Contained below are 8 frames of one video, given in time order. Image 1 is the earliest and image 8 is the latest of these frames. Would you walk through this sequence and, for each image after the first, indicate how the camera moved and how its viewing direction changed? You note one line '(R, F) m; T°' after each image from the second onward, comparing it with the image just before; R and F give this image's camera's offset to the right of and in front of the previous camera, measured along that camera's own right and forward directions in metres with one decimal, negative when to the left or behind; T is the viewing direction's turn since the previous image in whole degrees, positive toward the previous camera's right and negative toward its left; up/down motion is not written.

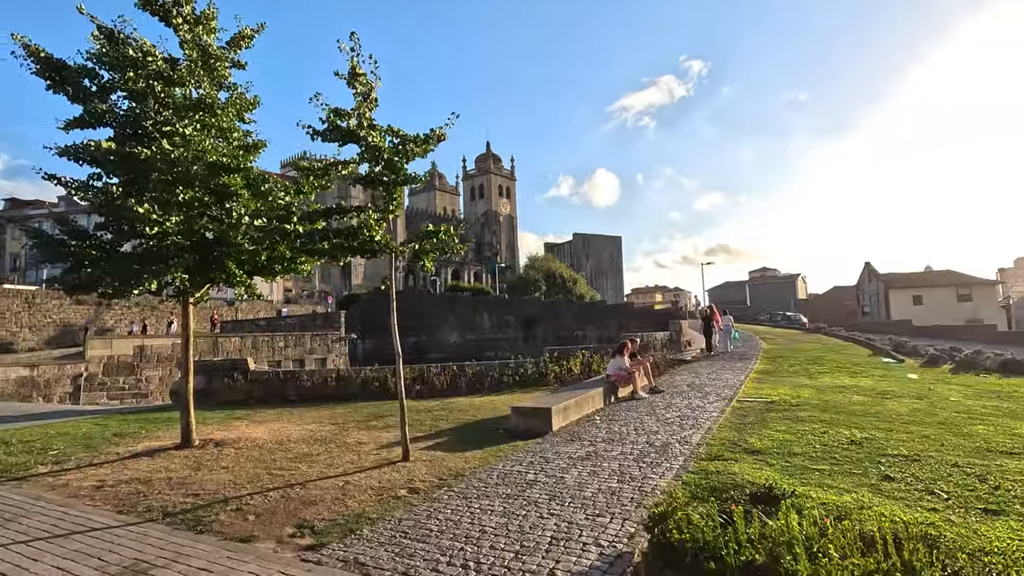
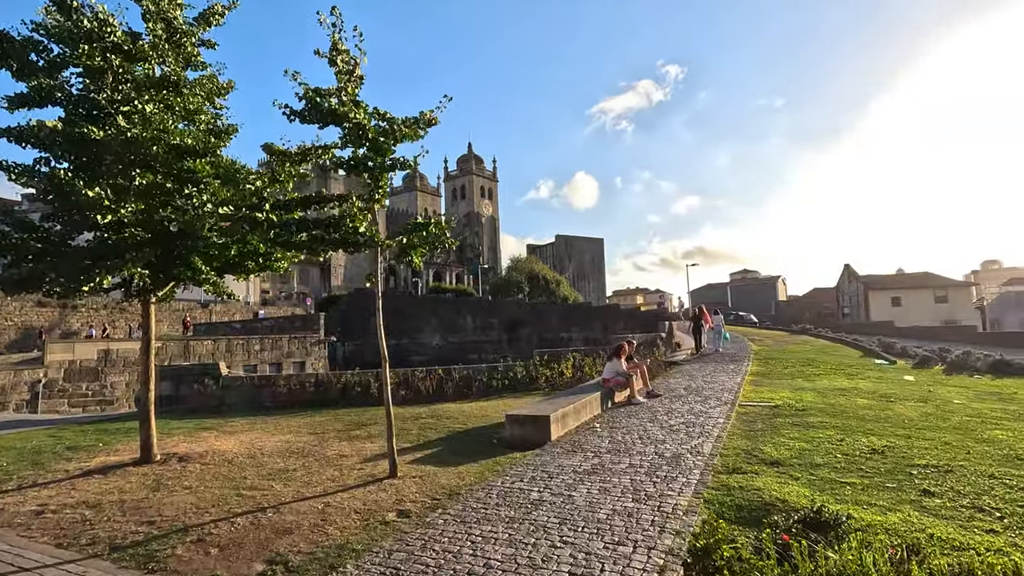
(-0.2, +0.6) m; +2°
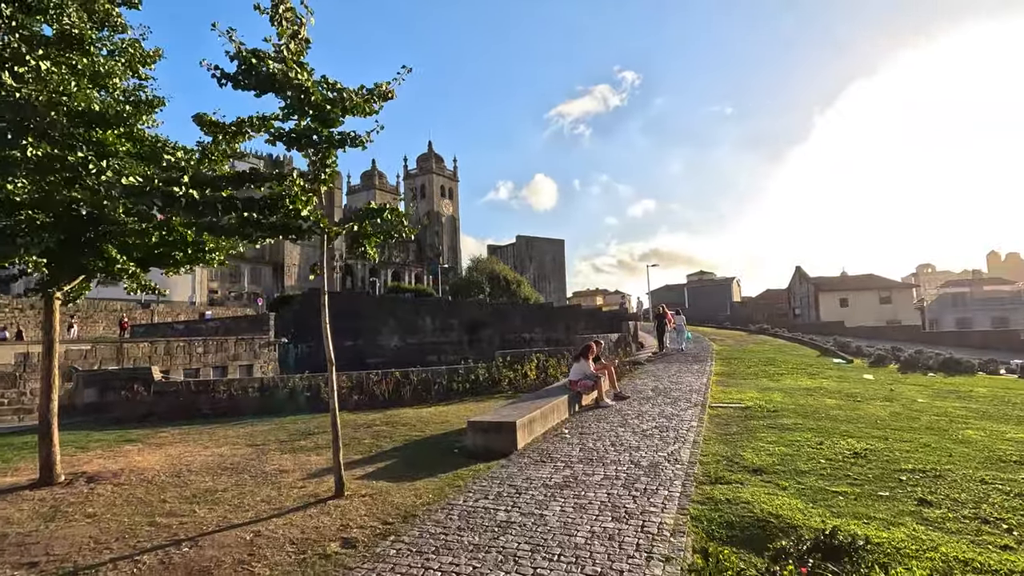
(0.0, +0.6) m; +4°
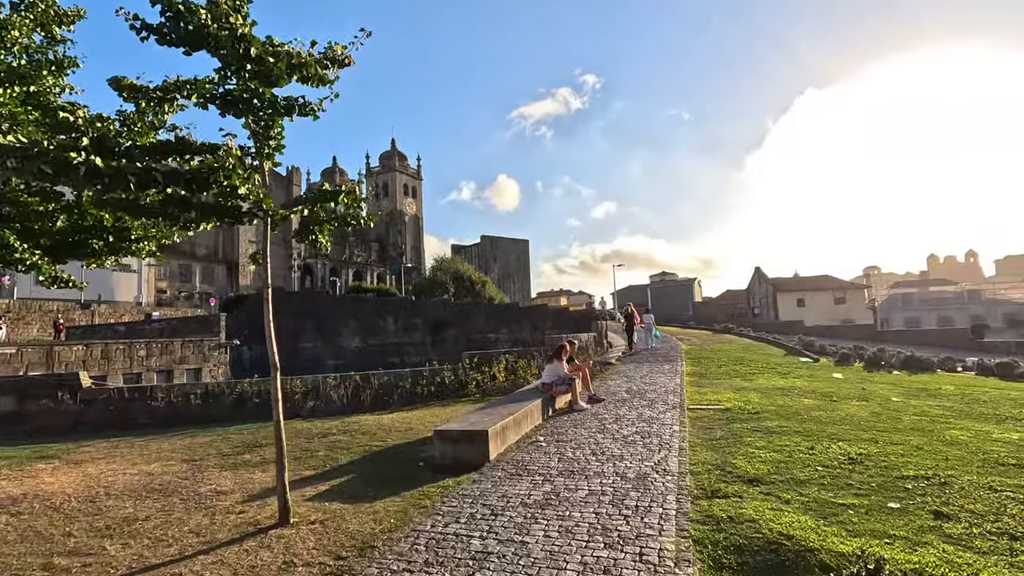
(-0.1, +0.6) m; +4°
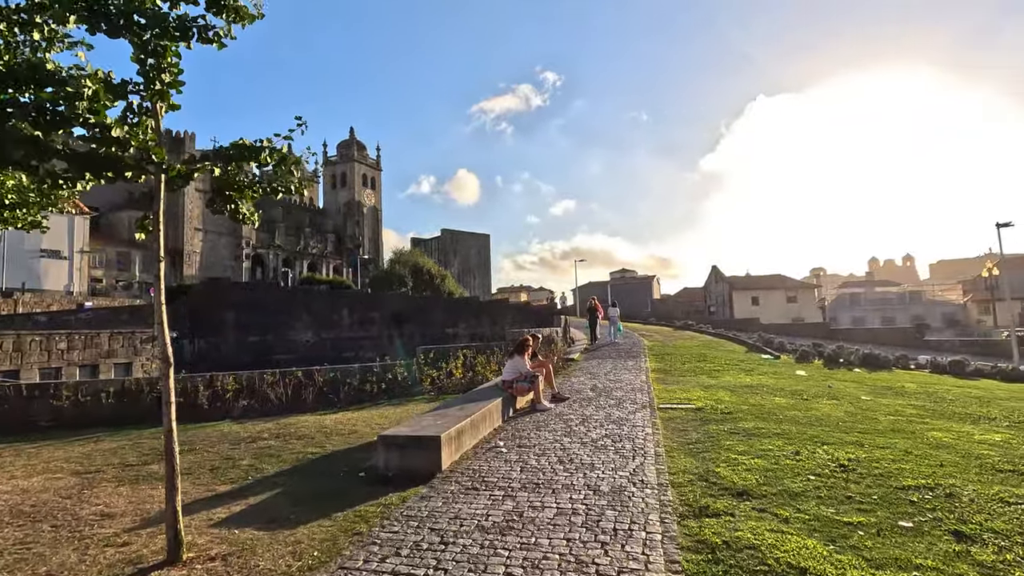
(0.0, +0.8) m; +4°
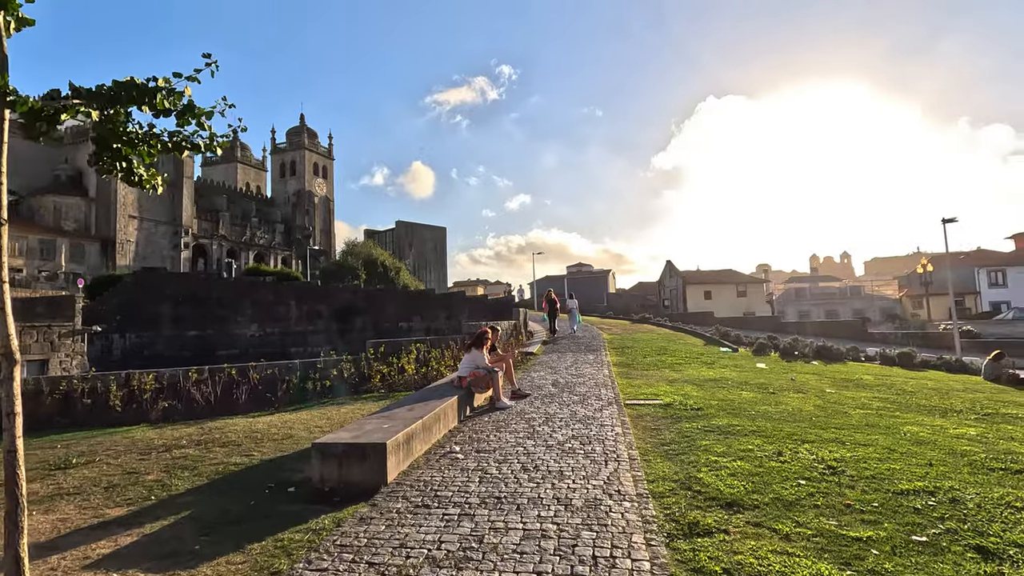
(0.0, +0.7) m; +5°
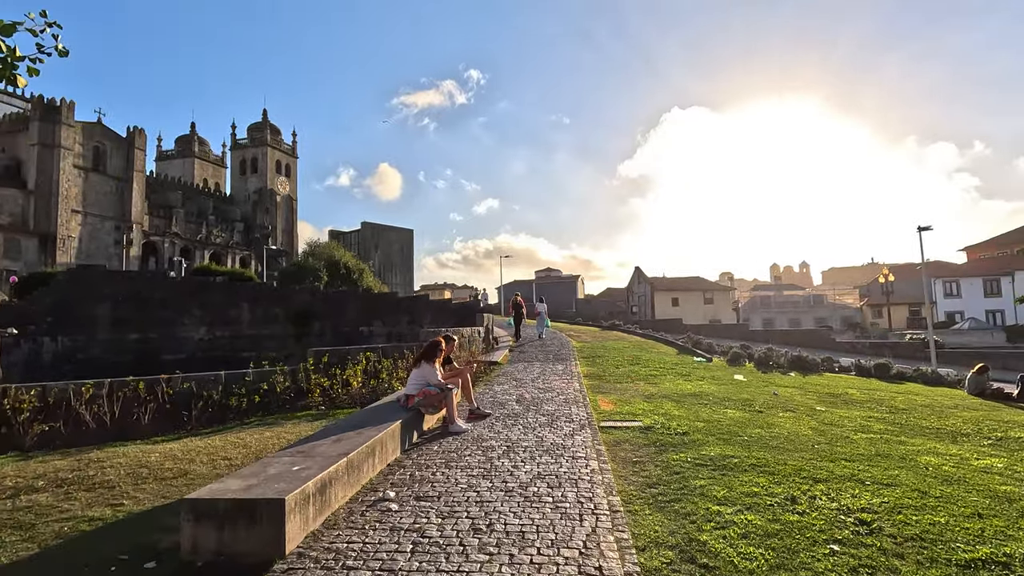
(+0.1, +1.2) m; +3°
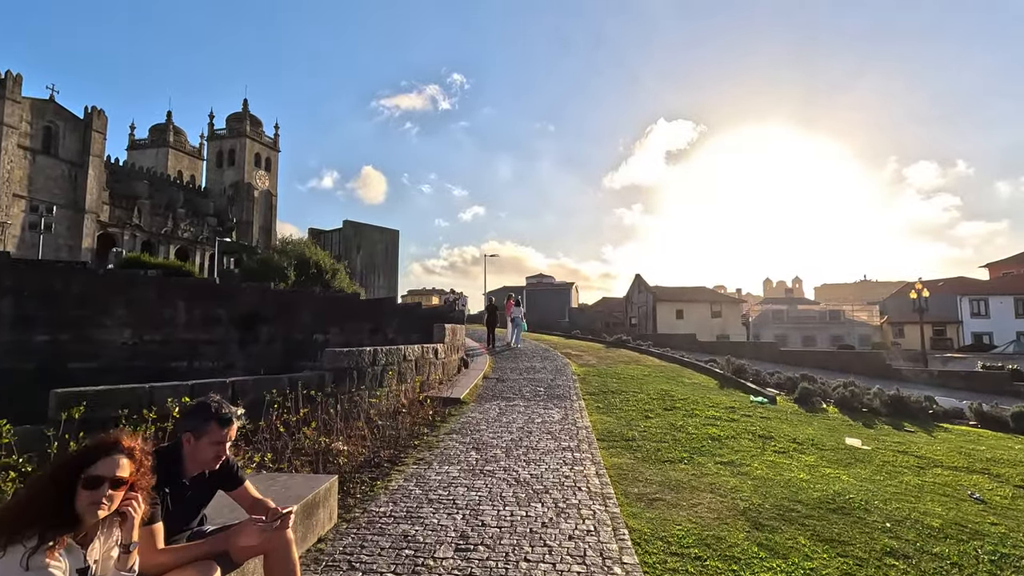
(+0.4, +5.4) m; +1°
